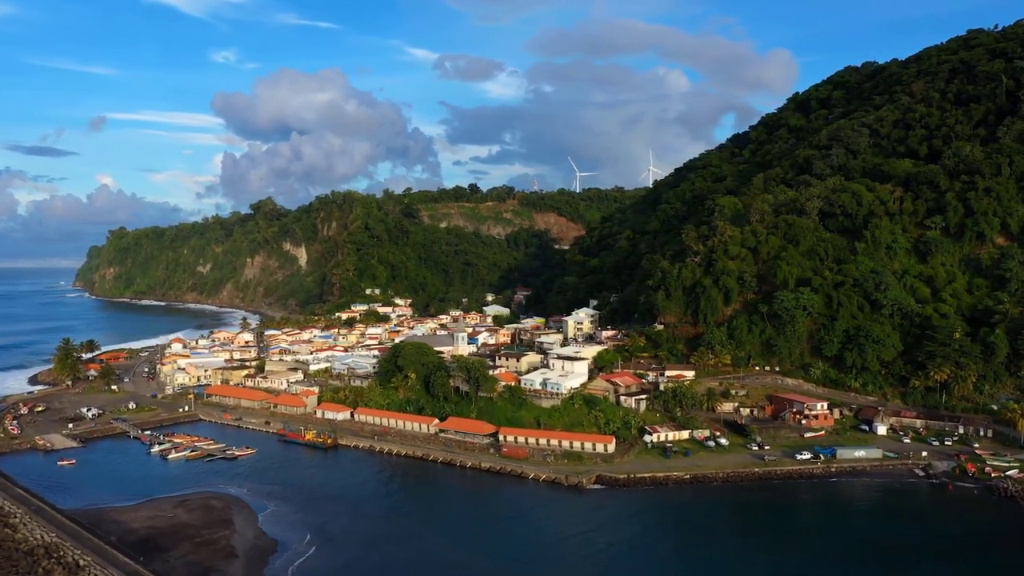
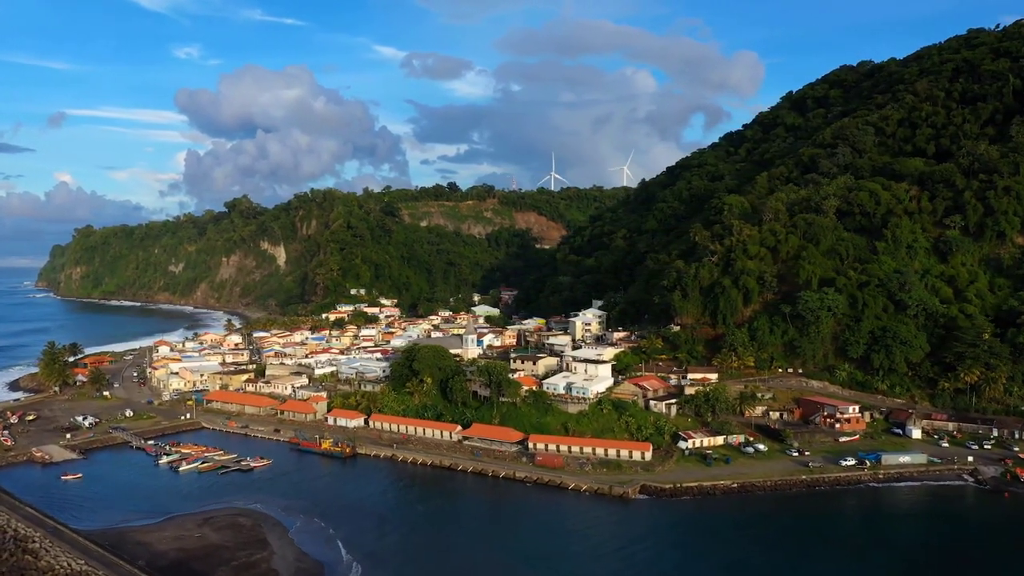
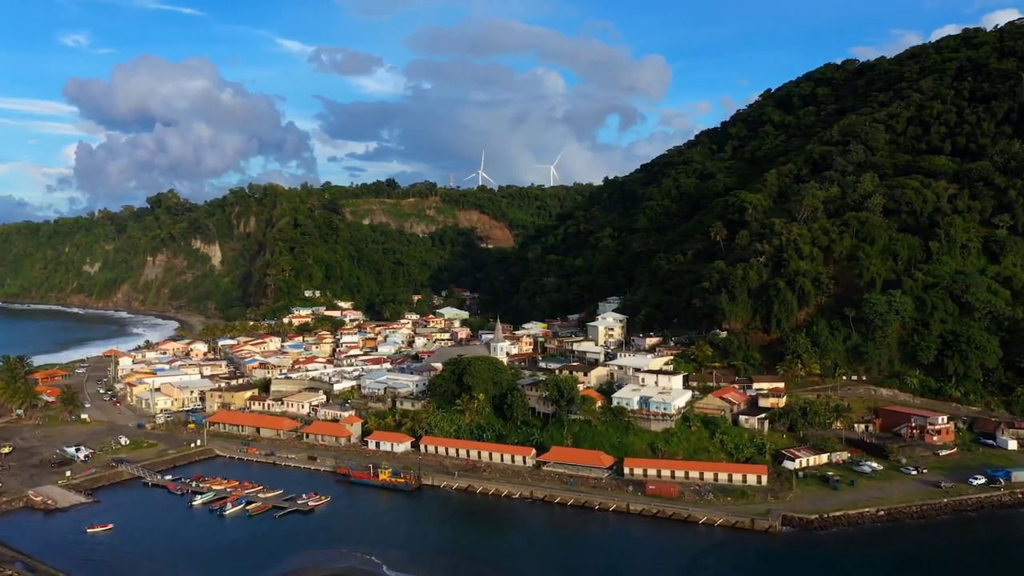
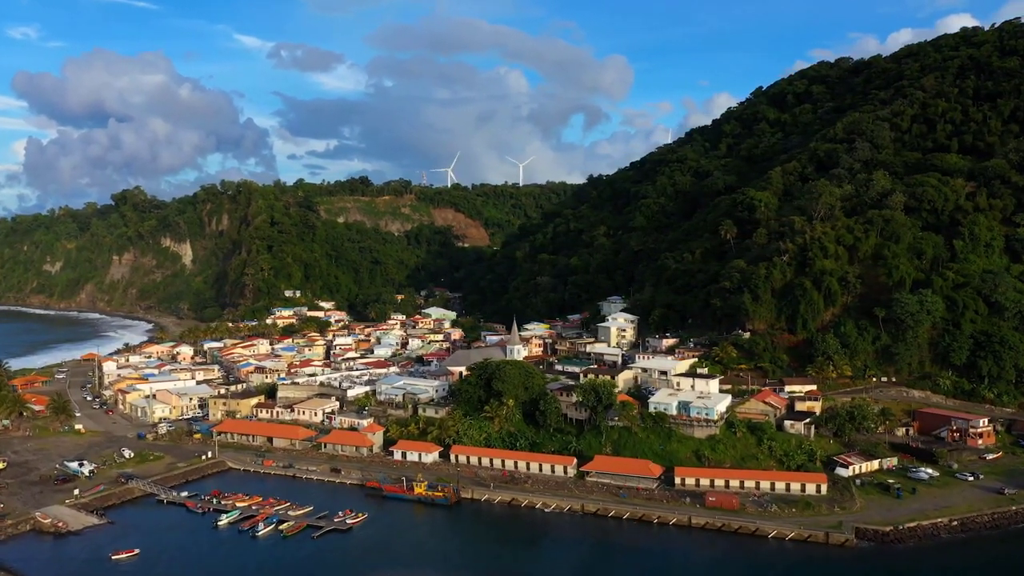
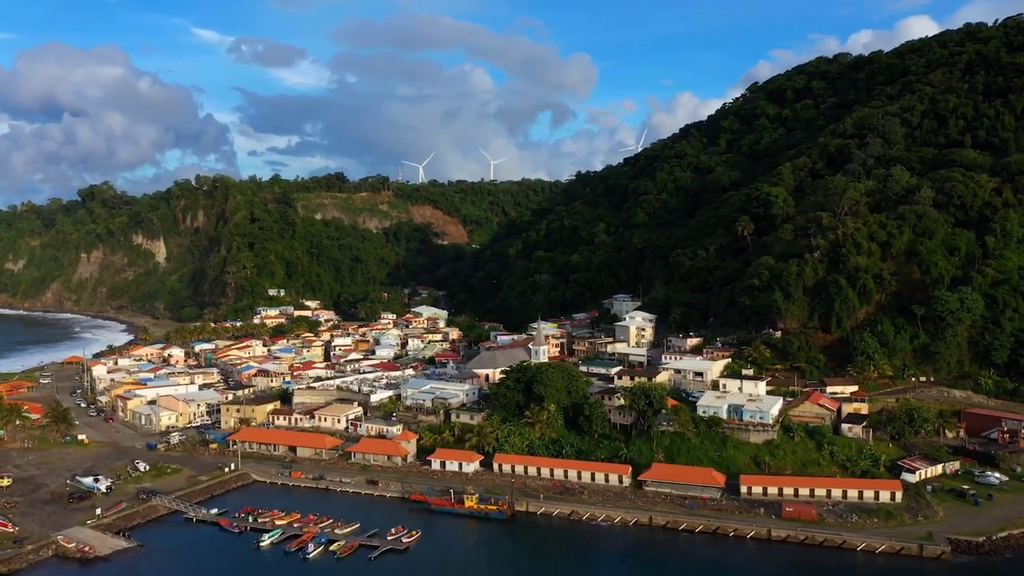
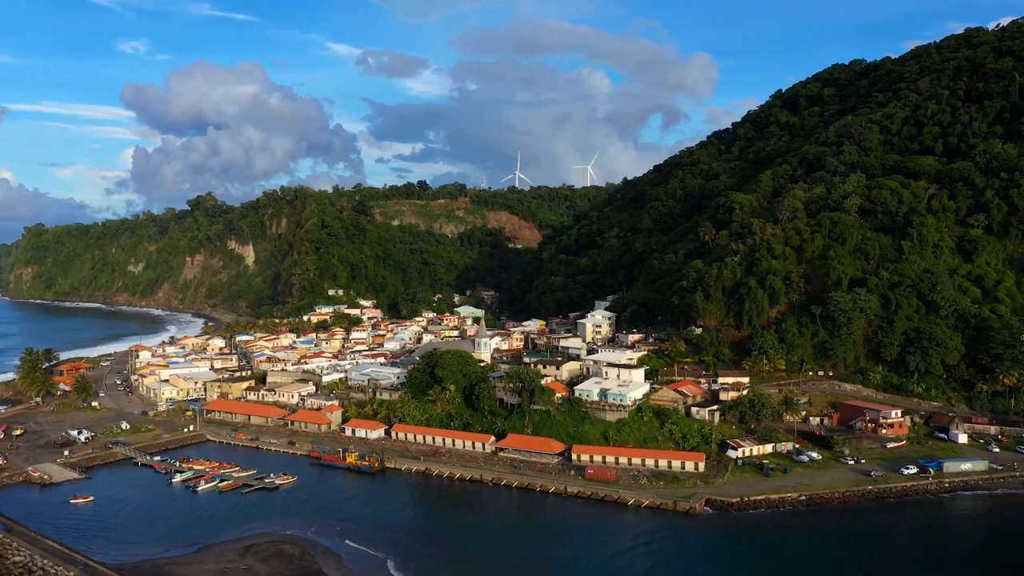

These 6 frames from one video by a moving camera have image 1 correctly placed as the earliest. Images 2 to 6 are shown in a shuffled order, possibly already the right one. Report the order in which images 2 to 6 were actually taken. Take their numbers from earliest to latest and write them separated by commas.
2, 6, 3, 4, 5
